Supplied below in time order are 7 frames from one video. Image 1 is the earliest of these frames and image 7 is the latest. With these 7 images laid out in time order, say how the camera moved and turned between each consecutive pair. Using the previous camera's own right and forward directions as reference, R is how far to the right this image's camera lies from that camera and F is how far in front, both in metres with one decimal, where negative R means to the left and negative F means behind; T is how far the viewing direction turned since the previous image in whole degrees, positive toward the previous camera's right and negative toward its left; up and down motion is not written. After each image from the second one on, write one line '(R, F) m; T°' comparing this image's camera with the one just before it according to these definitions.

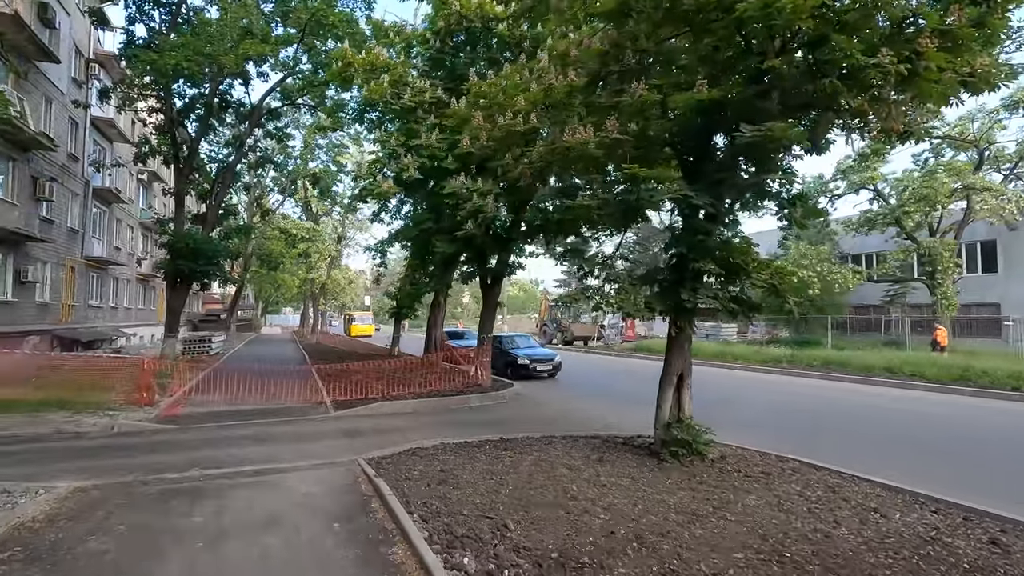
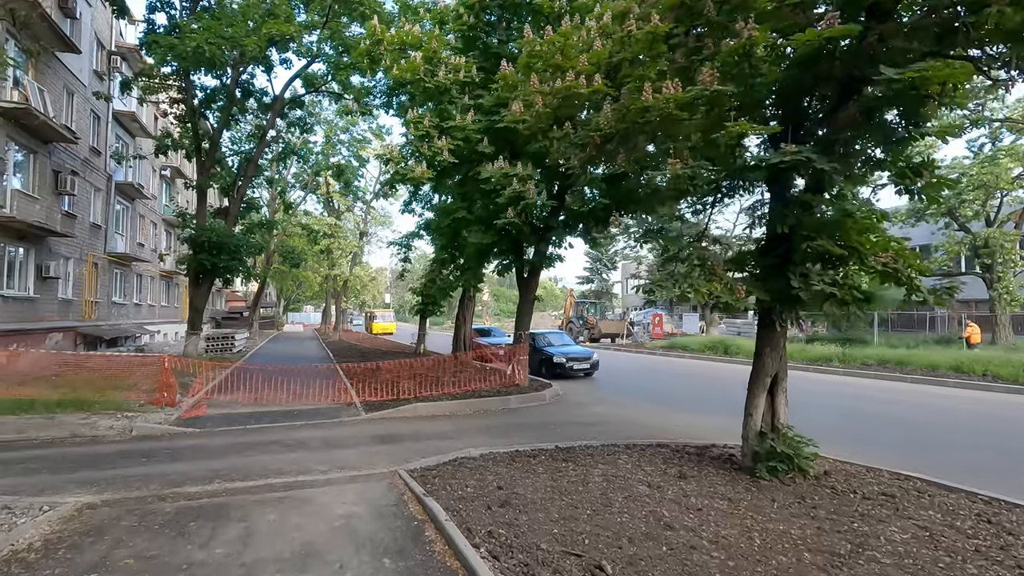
(-0.5, +0.9) m; -2°
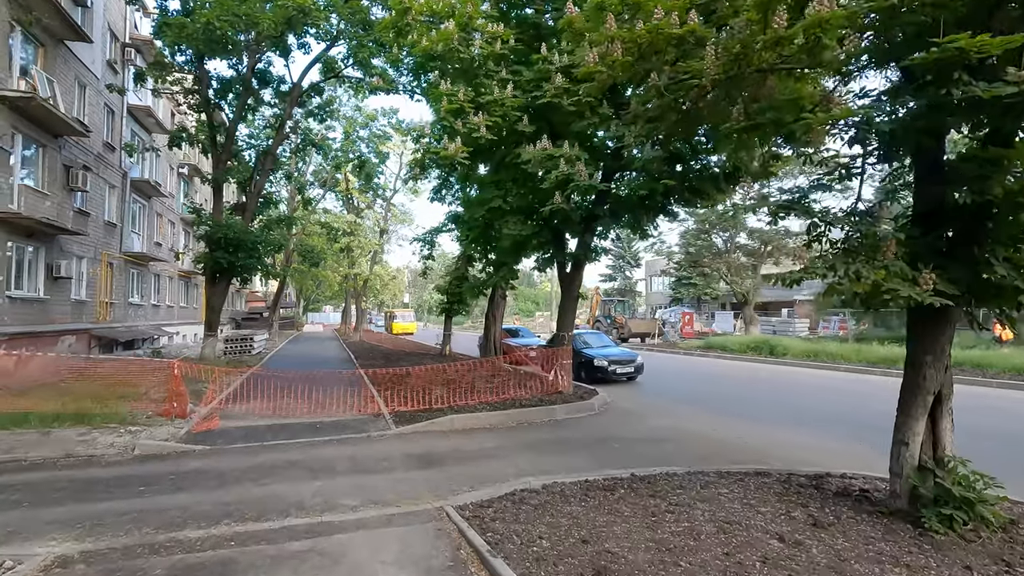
(-0.6, +1.3) m; -2°
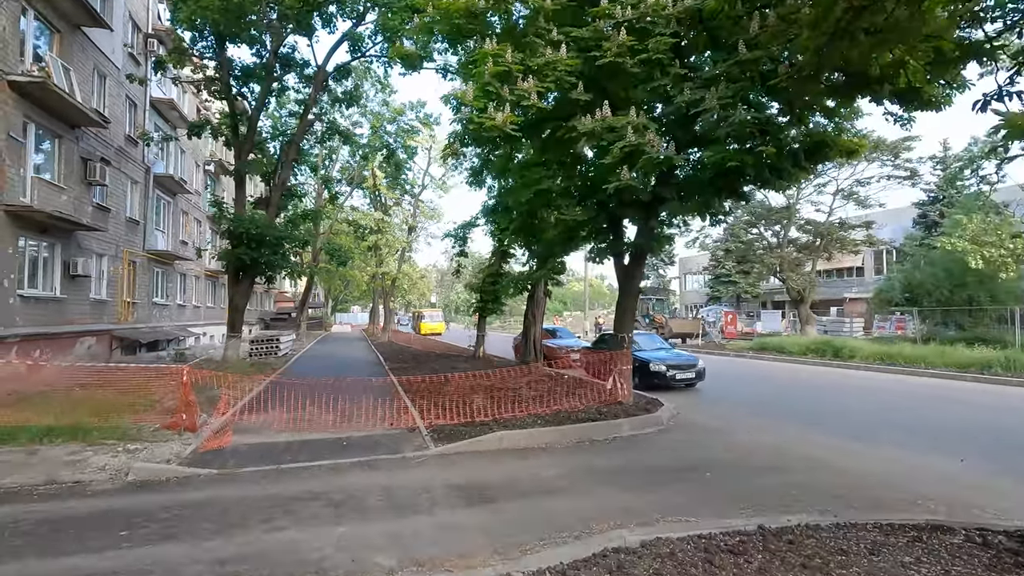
(-0.5, +1.5) m; -3°
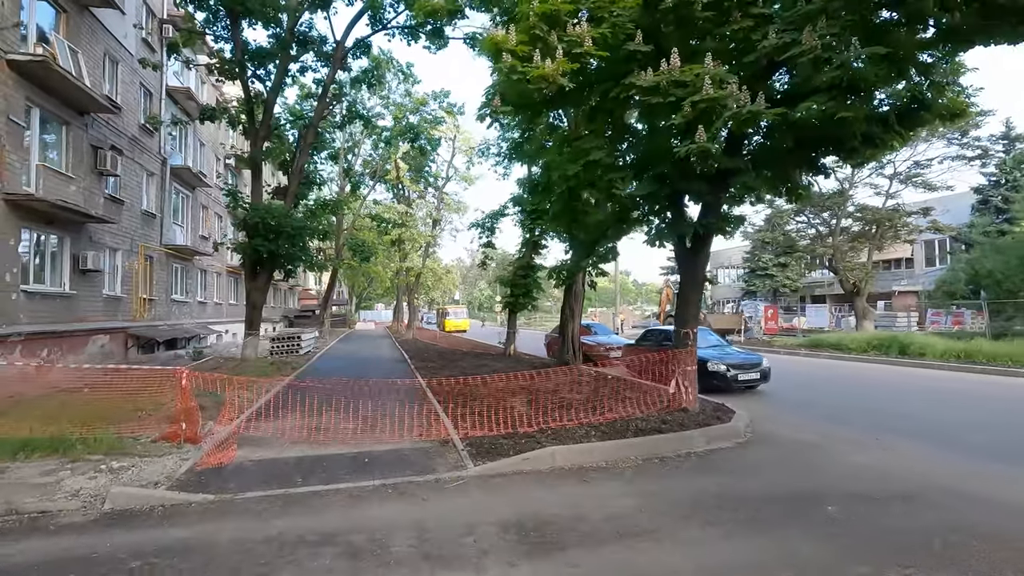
(-0.4, +1.4) m; -2°
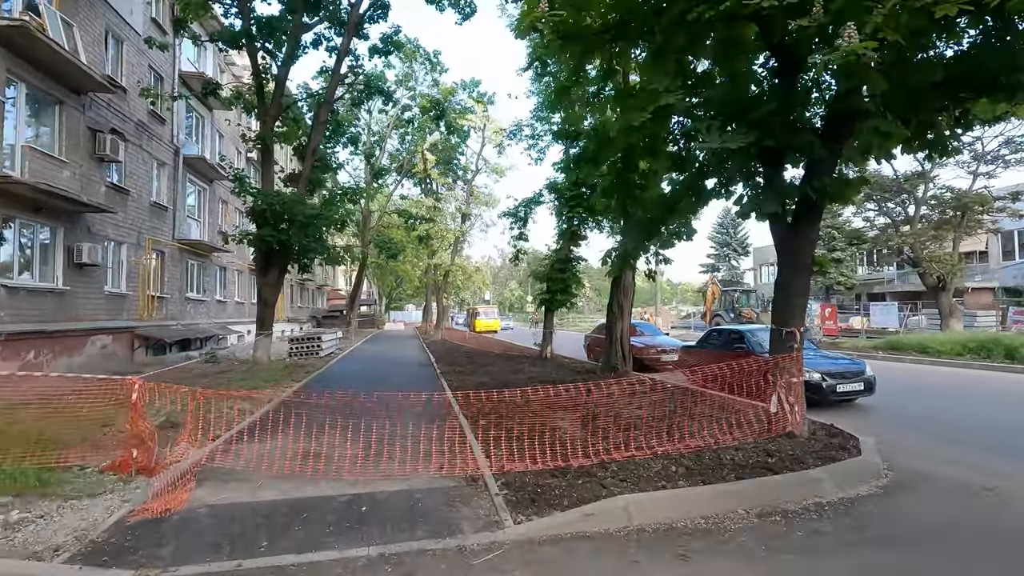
(-0.2, +2.0) m; -3°
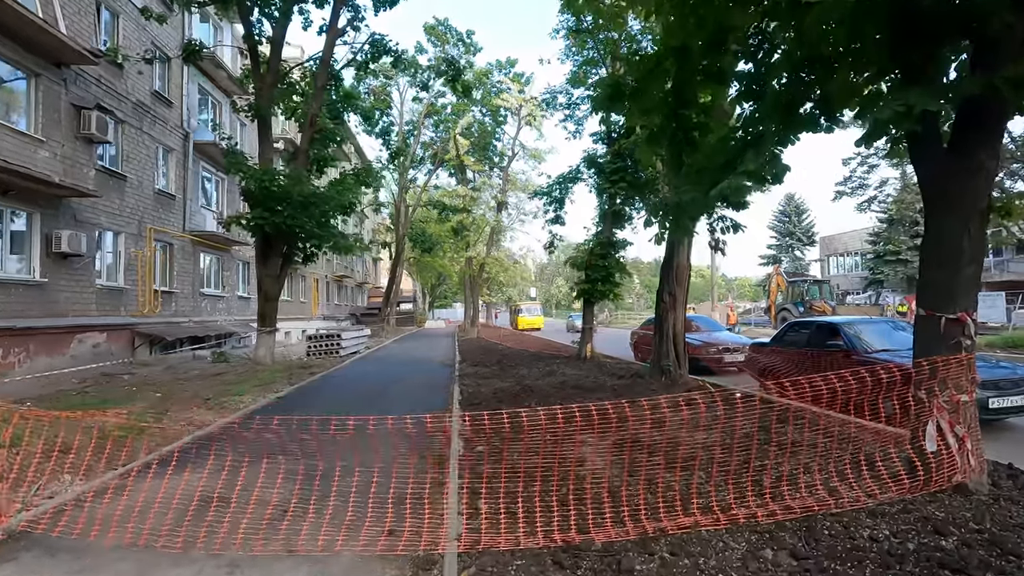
(+0.5, +2.3) m; -5°
